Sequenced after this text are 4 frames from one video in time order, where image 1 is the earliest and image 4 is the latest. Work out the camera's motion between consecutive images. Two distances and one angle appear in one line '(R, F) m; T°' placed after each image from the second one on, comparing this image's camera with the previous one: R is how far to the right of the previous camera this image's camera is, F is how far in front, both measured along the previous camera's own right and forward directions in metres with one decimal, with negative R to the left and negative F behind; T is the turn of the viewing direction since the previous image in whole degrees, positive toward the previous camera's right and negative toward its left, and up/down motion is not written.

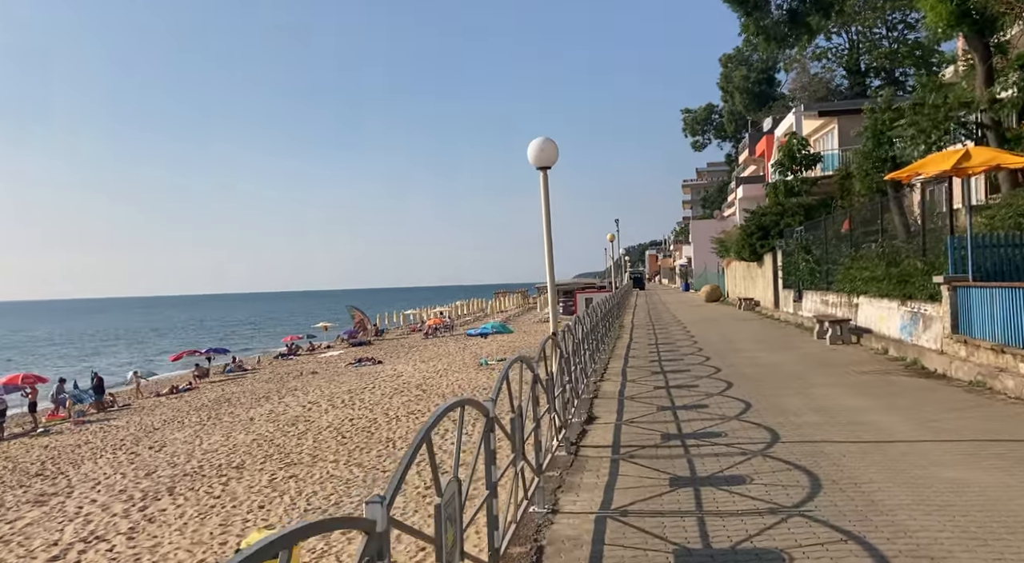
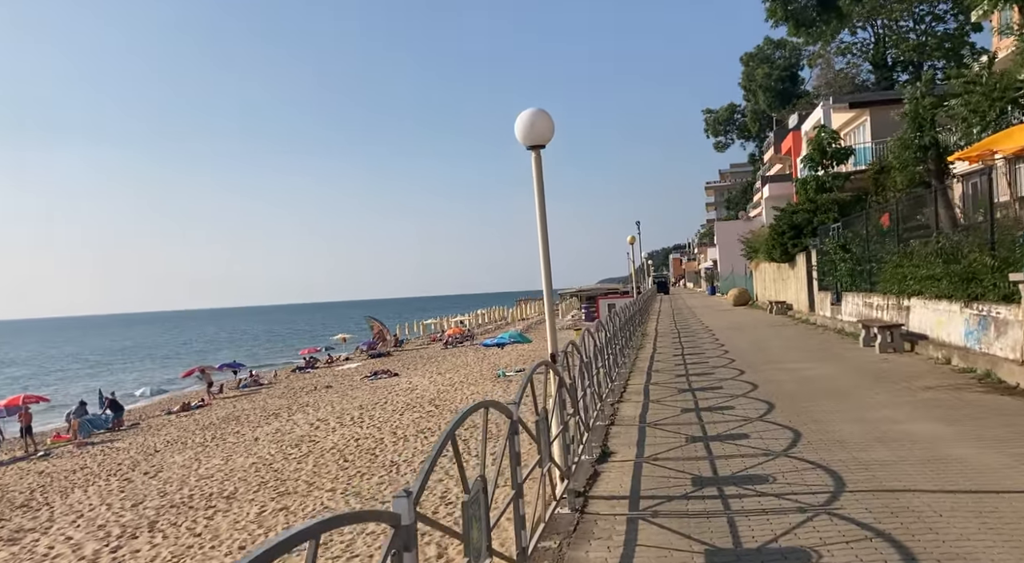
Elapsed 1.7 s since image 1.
(+0.3, +1.2) m; -2°
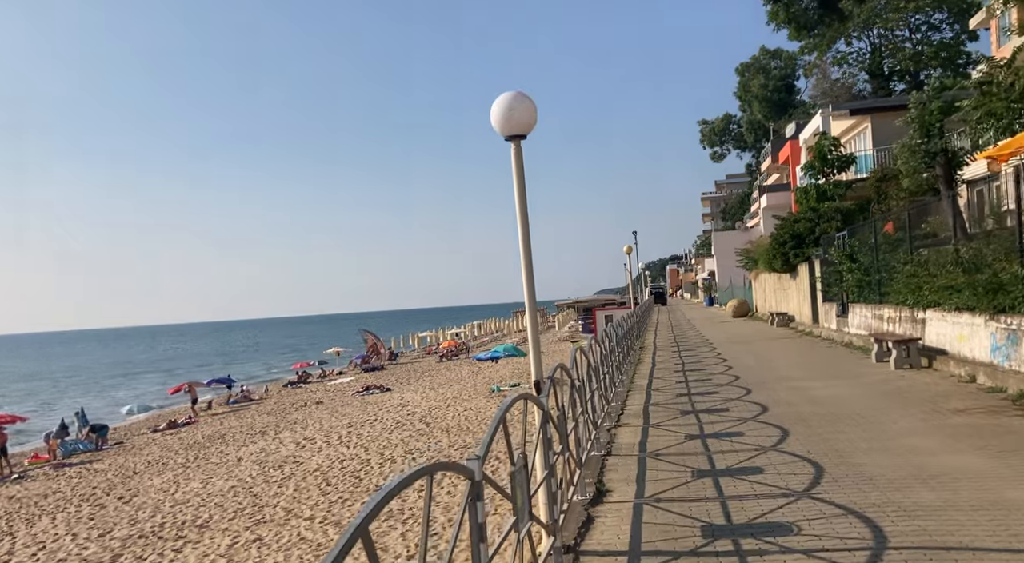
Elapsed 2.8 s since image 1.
(+0.1, +0.7) m; 0°
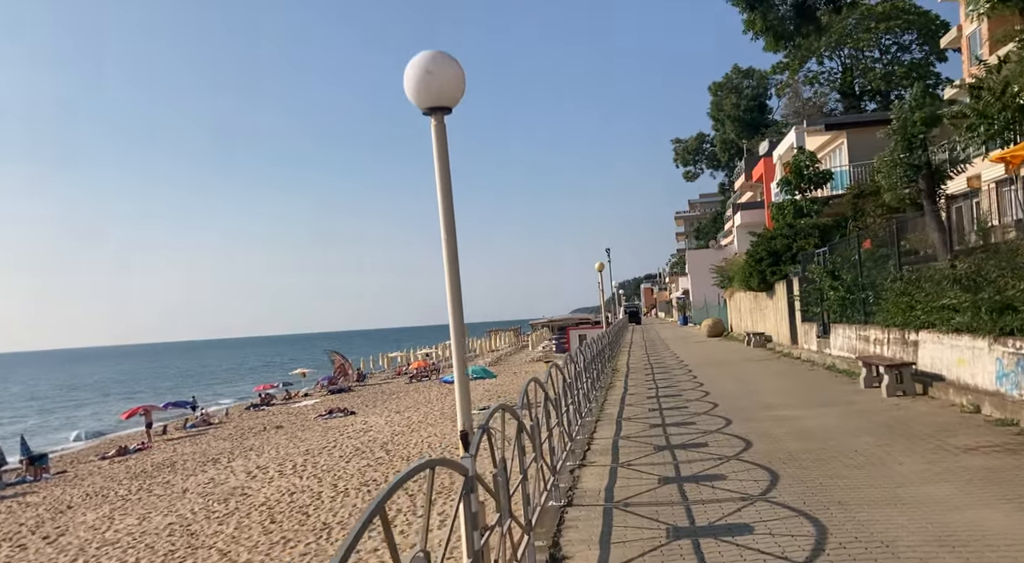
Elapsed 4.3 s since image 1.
(+0.3, +1.0) m; +2°
